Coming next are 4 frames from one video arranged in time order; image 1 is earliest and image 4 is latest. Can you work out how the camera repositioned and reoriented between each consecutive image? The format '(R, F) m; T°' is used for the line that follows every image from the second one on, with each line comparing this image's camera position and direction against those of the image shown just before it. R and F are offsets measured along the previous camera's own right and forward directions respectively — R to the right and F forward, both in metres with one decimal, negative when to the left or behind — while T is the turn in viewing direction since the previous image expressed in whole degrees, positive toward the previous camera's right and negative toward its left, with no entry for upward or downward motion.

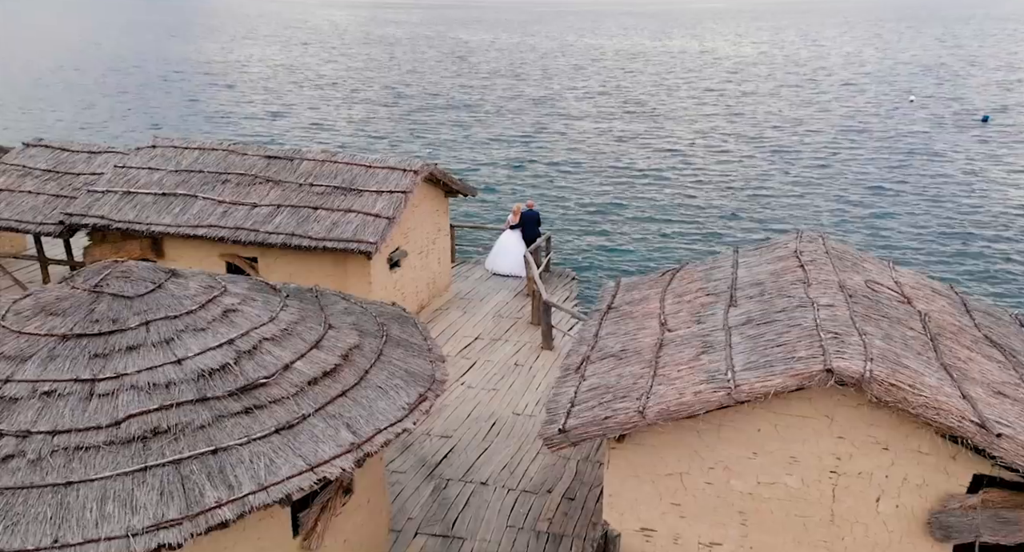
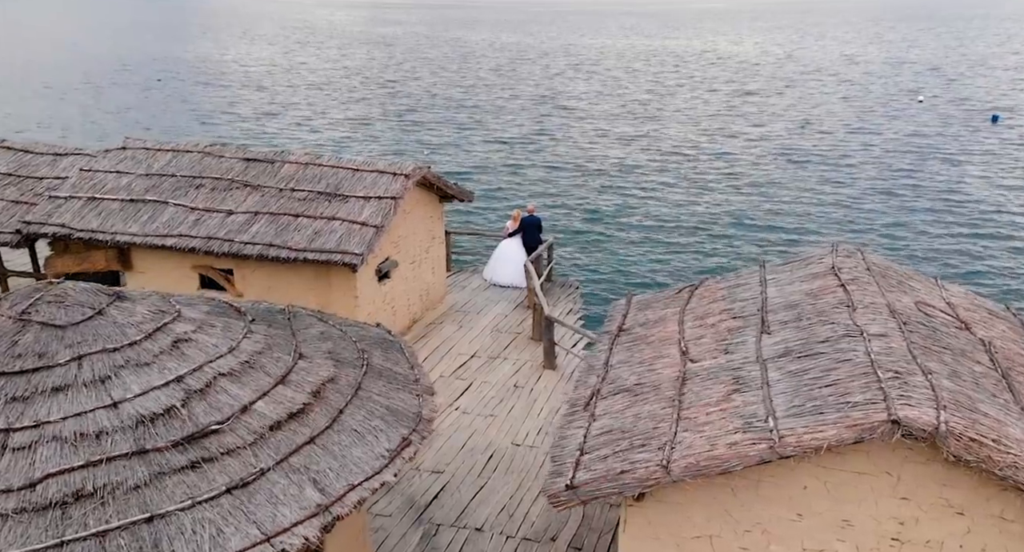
(0.0, +1.5) m; 0°
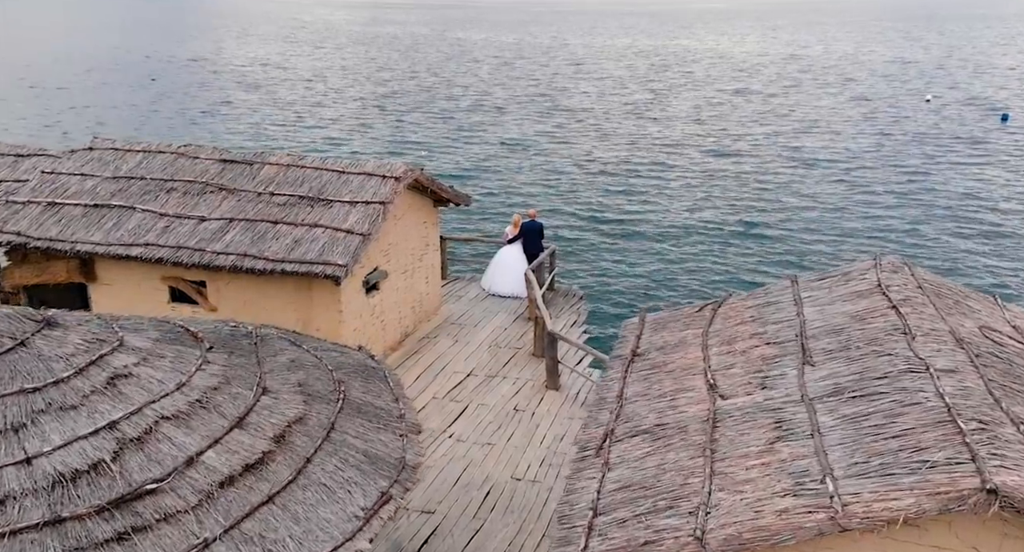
(0.0, +1.4) m; 0°
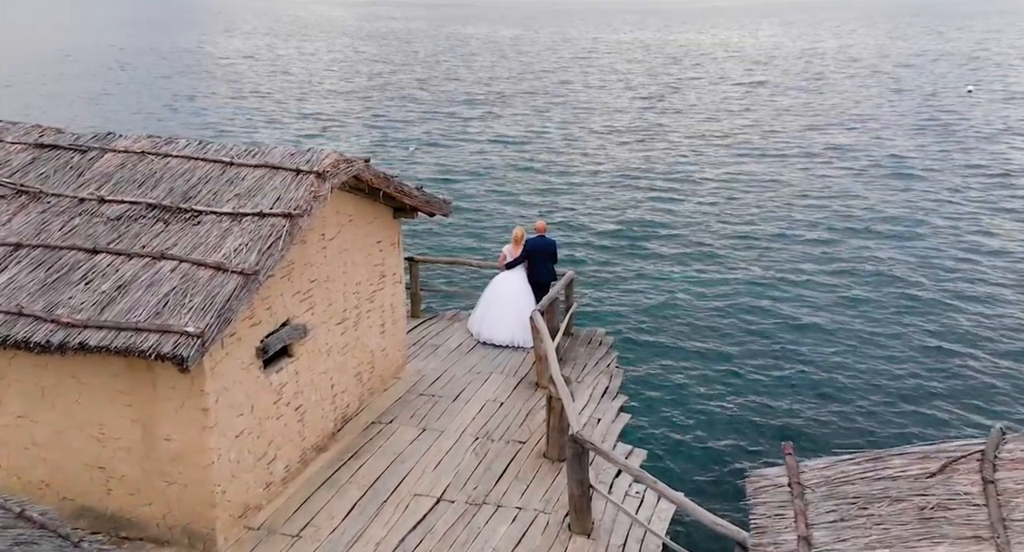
(0.0, +6.3) m; 0°
